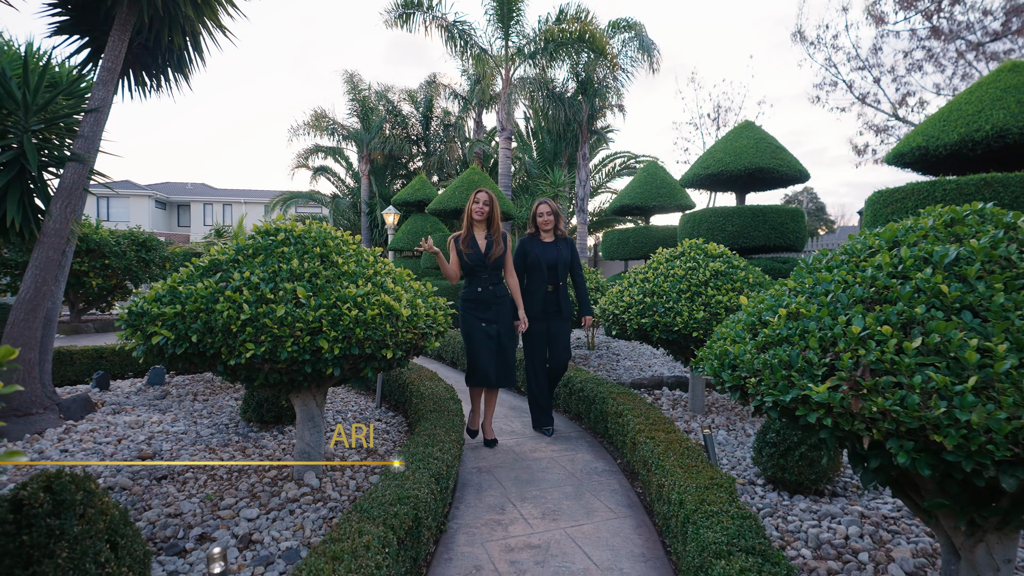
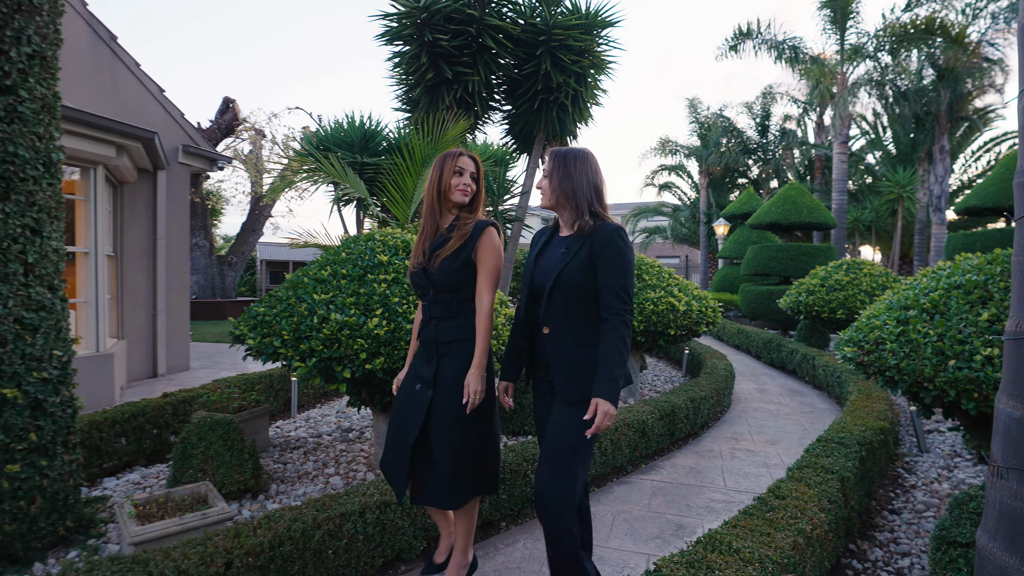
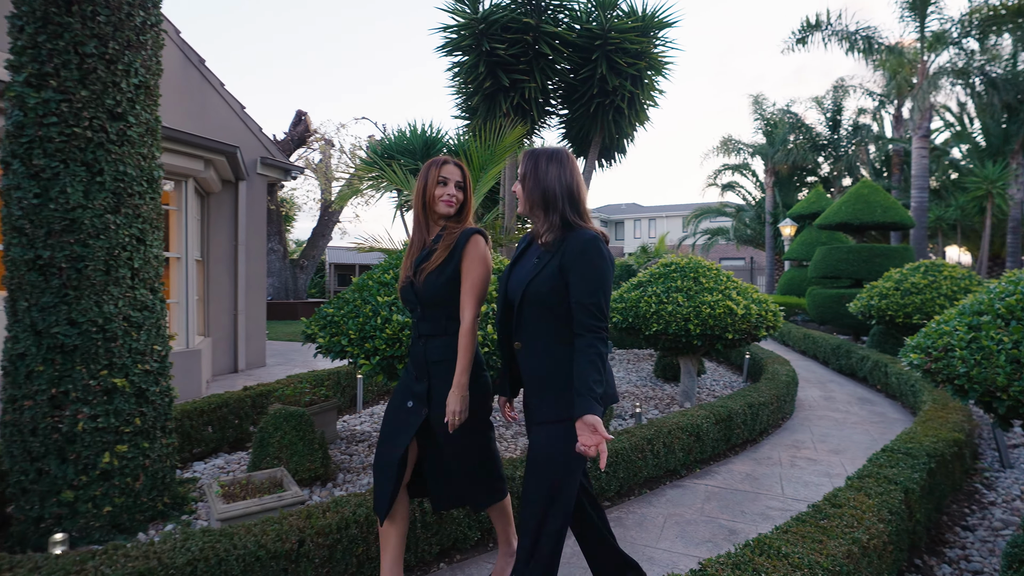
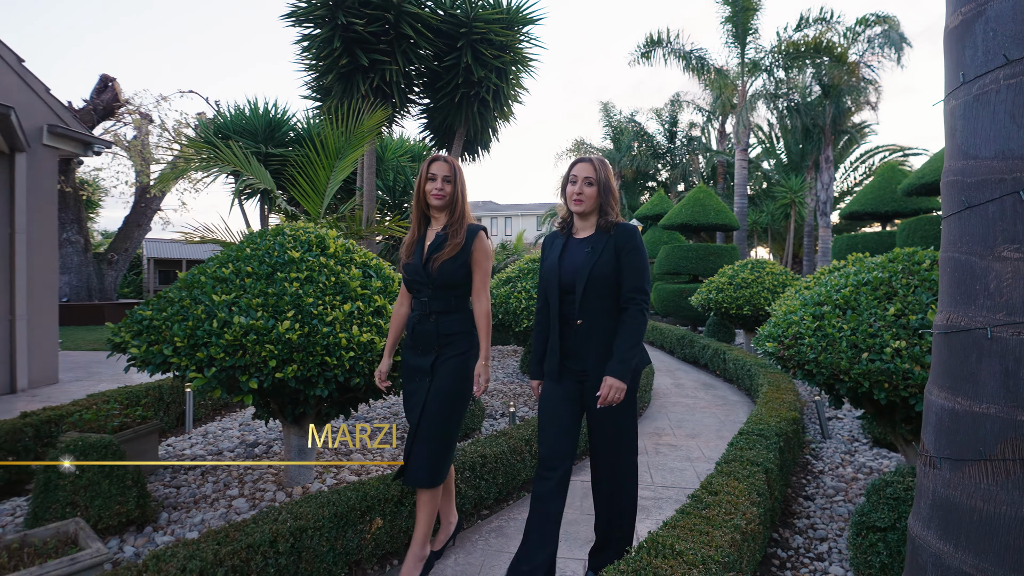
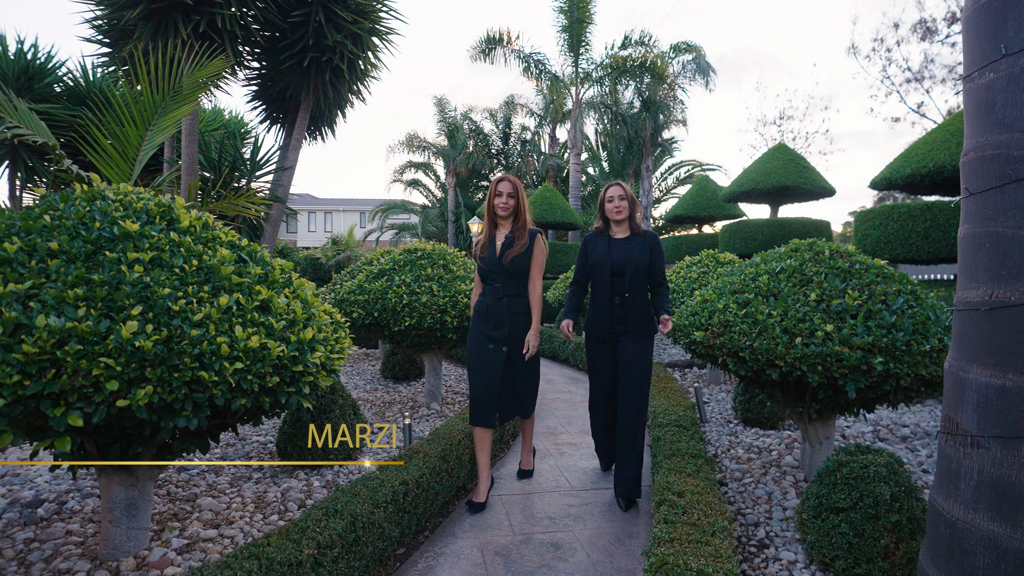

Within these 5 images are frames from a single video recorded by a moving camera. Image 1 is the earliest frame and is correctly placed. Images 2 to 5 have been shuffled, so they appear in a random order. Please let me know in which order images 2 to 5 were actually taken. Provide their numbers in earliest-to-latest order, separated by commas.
5, 4, 2, 3
